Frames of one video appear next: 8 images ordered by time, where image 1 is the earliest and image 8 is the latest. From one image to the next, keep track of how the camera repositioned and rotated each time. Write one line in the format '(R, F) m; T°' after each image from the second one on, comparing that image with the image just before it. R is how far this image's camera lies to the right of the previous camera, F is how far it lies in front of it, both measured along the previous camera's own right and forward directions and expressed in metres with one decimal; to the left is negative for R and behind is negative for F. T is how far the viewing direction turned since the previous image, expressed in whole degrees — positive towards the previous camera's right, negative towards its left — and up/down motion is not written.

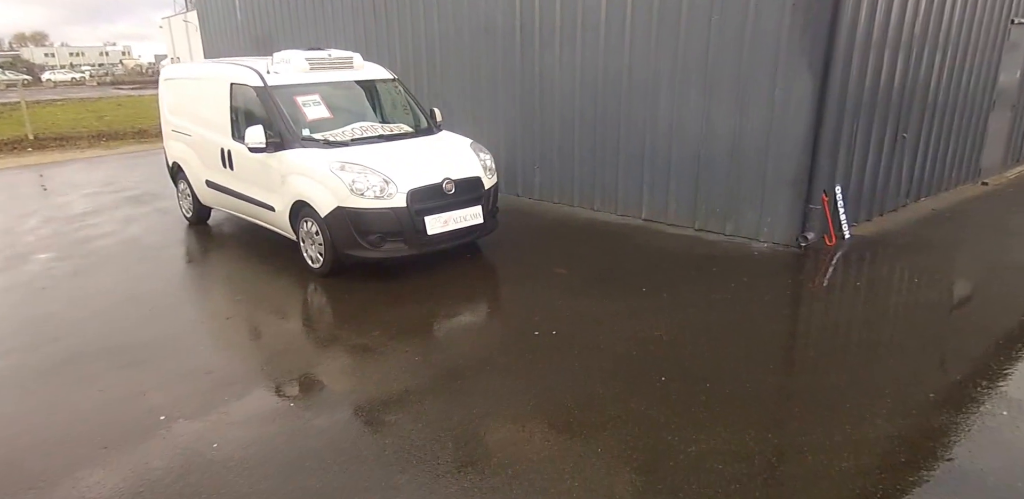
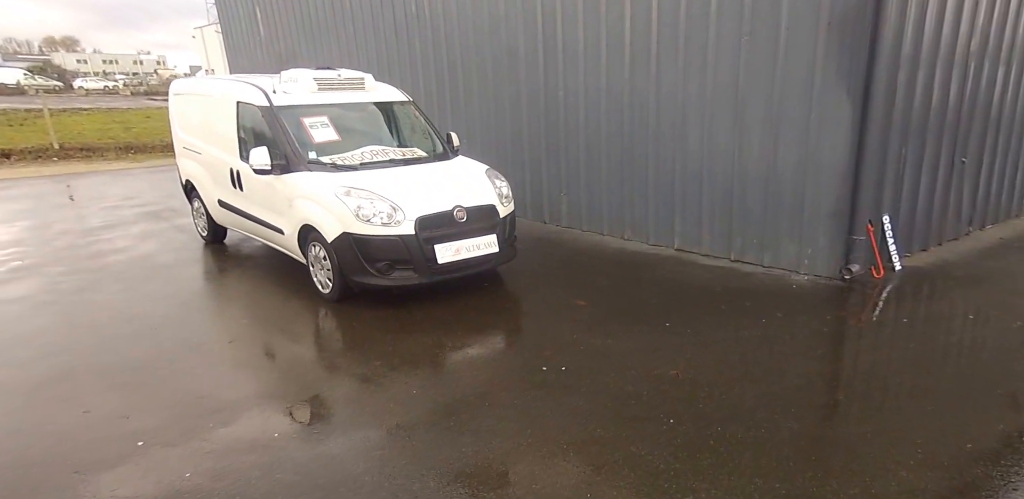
(0.0, +0.3) m; -2°
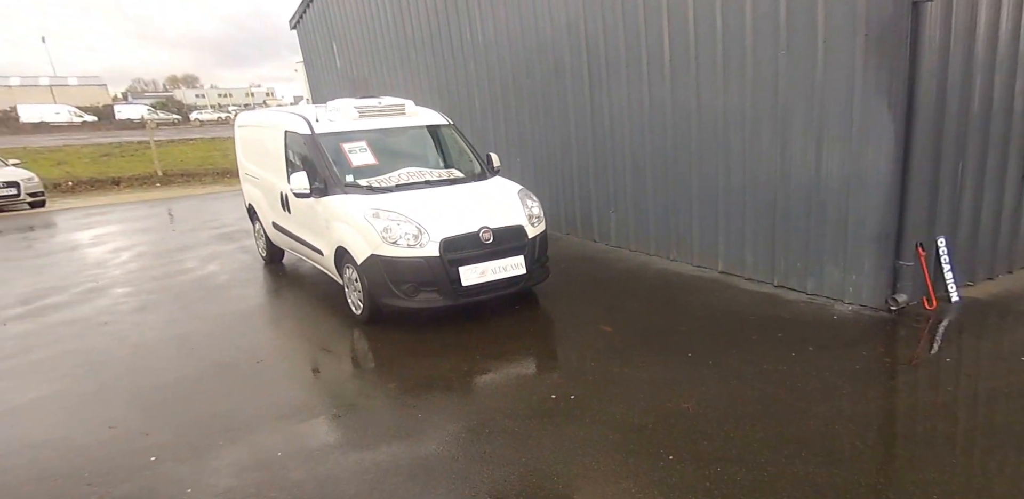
(+0.5, 0.0) m; -8°
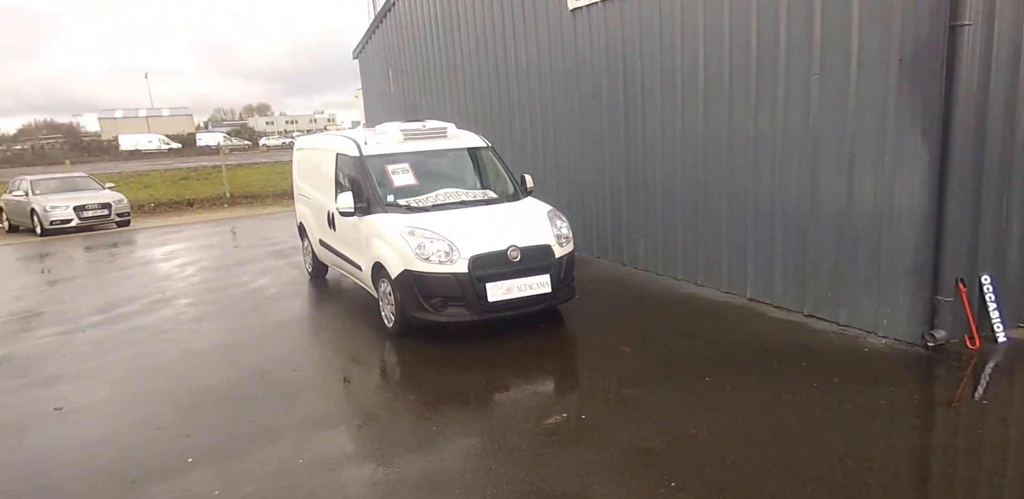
(+0.2, -0.1) m; -5°
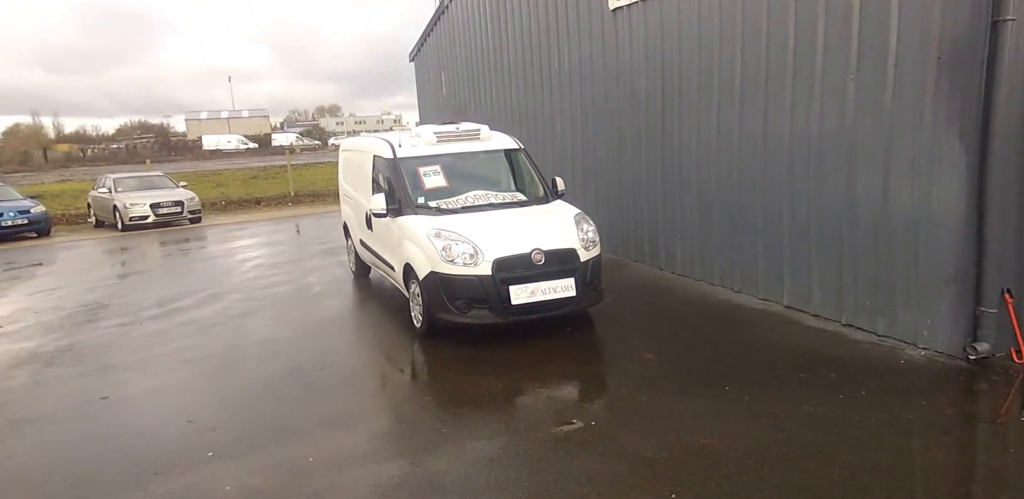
(+0.3, 0.0) m; -6°
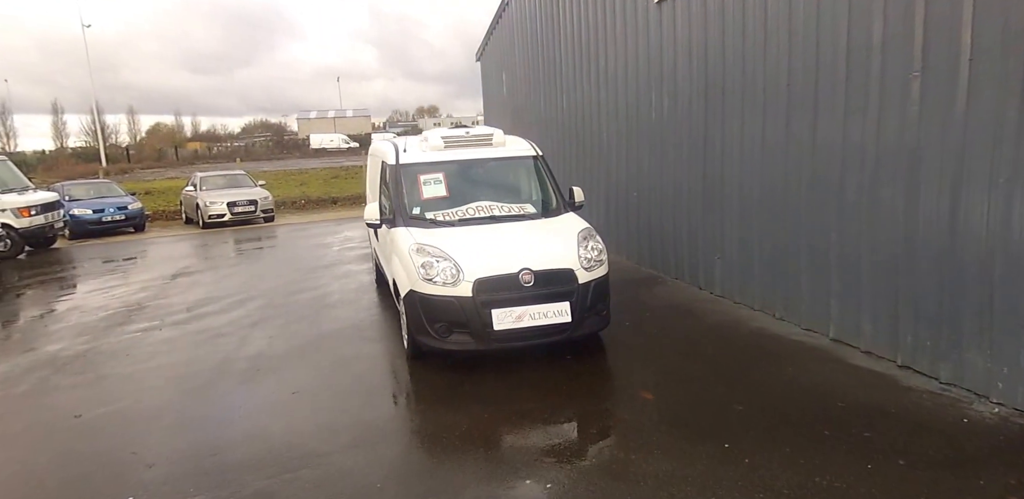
(+0.7, +0.6) m; -8°
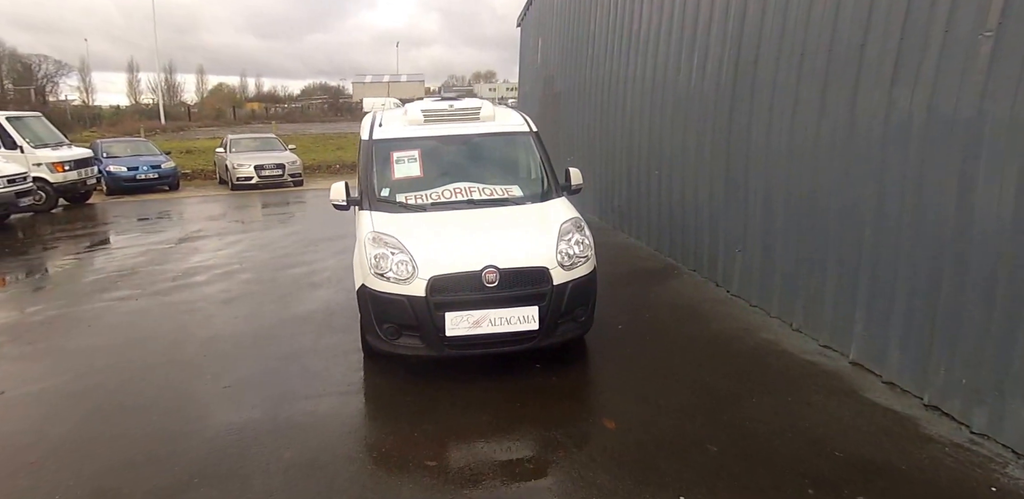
(+0.5, +0.6) m; -4°
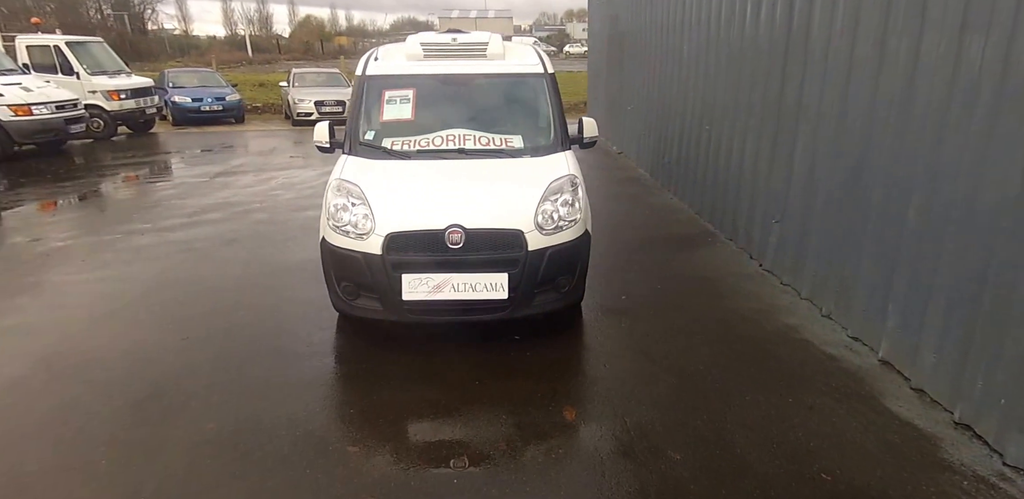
(+0.6, +0.5) m; -7°
